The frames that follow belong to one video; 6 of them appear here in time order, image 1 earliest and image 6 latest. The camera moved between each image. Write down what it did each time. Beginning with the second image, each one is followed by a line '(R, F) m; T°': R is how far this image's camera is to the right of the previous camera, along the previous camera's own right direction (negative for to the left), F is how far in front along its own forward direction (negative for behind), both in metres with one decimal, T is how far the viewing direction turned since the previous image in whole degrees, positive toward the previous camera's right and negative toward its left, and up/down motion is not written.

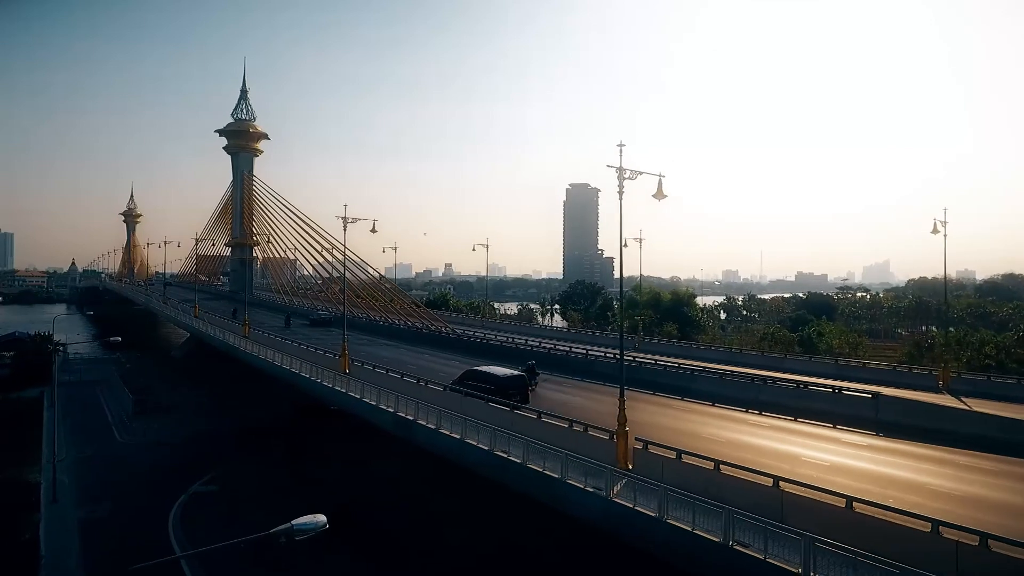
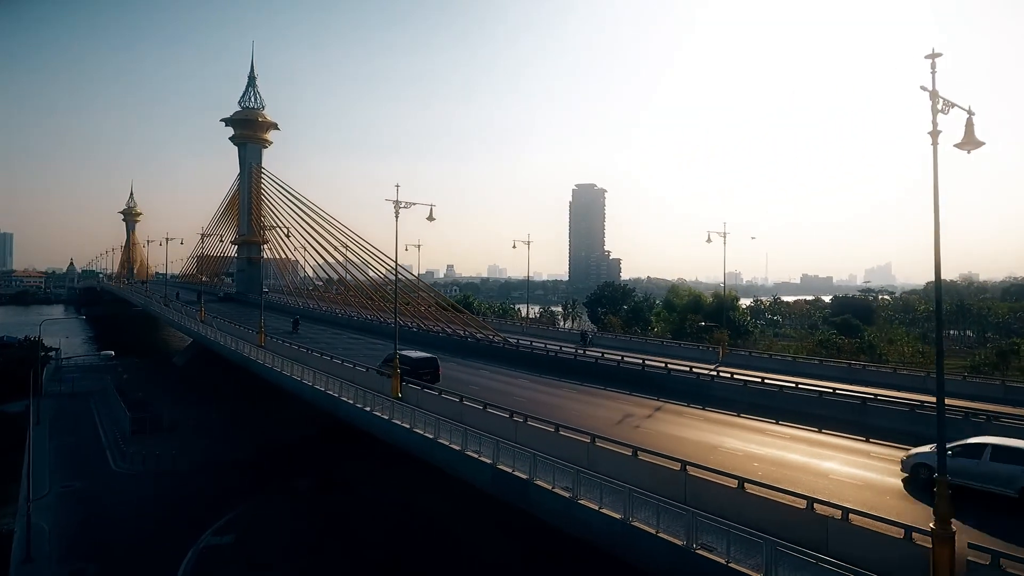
(-2.7, +4.7) m; 0°
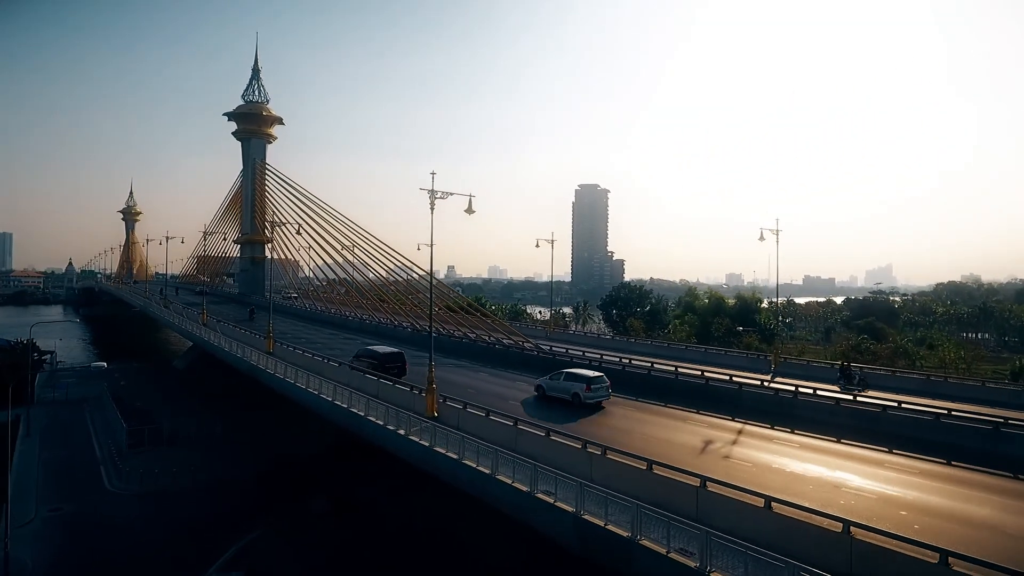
(-1.3, +2.4) m; 0°
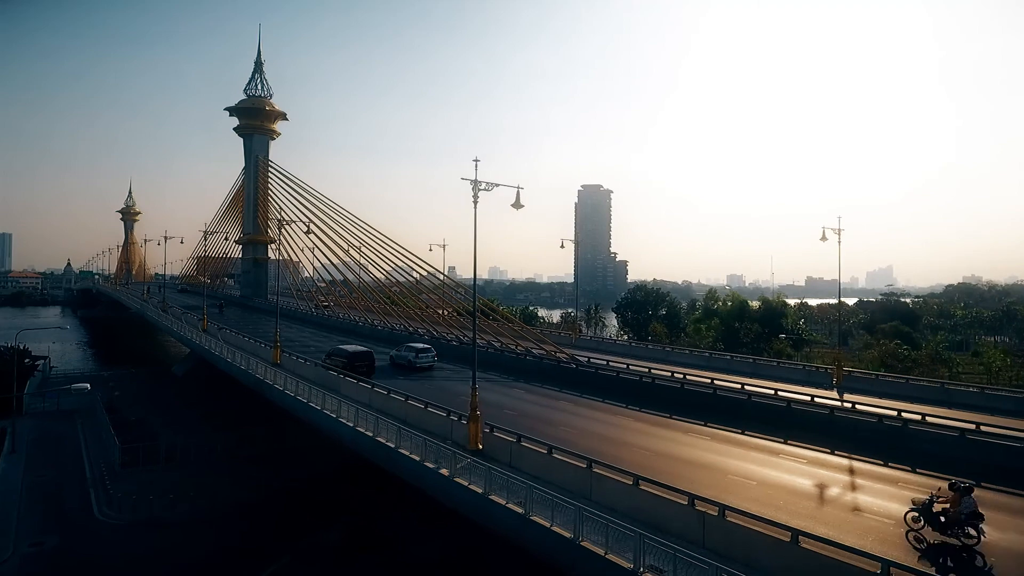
(-1.2, +2.4) m; 0°
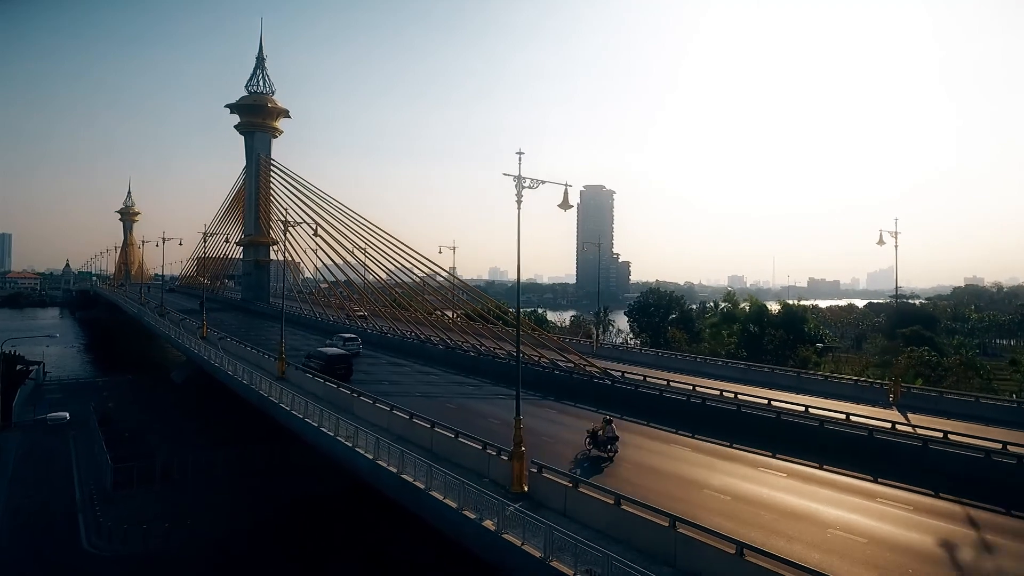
(-0.9, +1.9) m; 0°
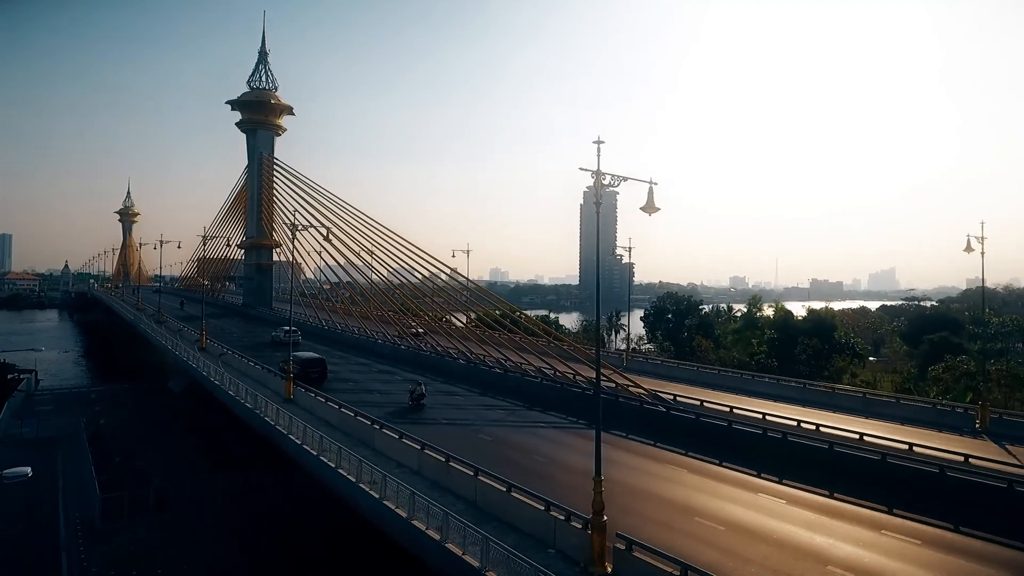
(-1.1, +2.4) m; 0°
